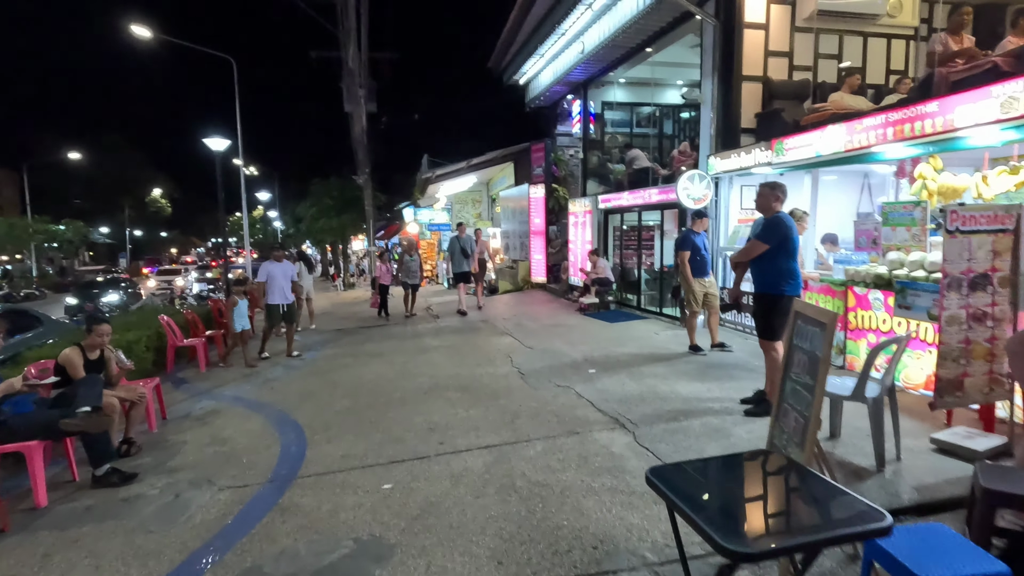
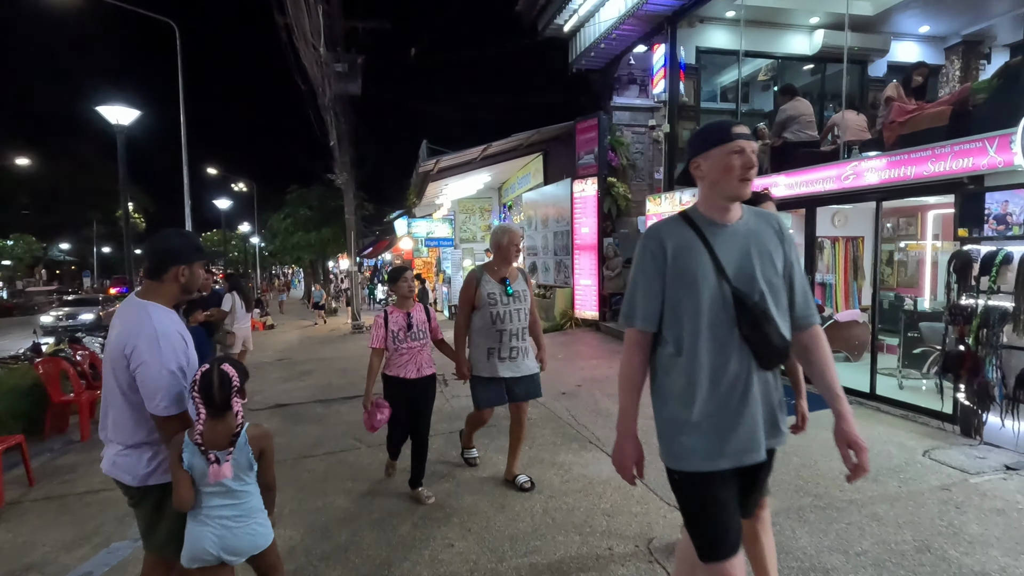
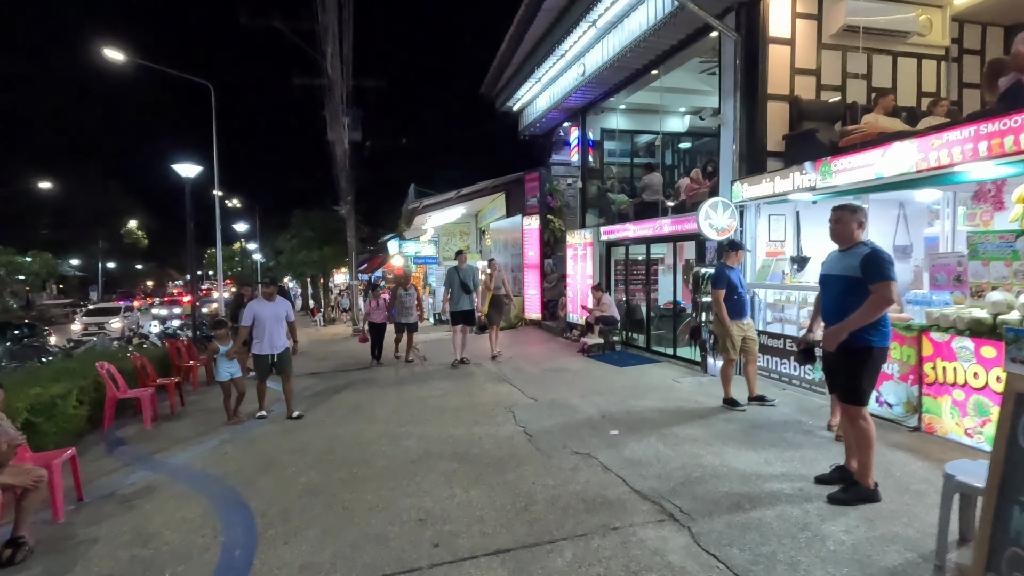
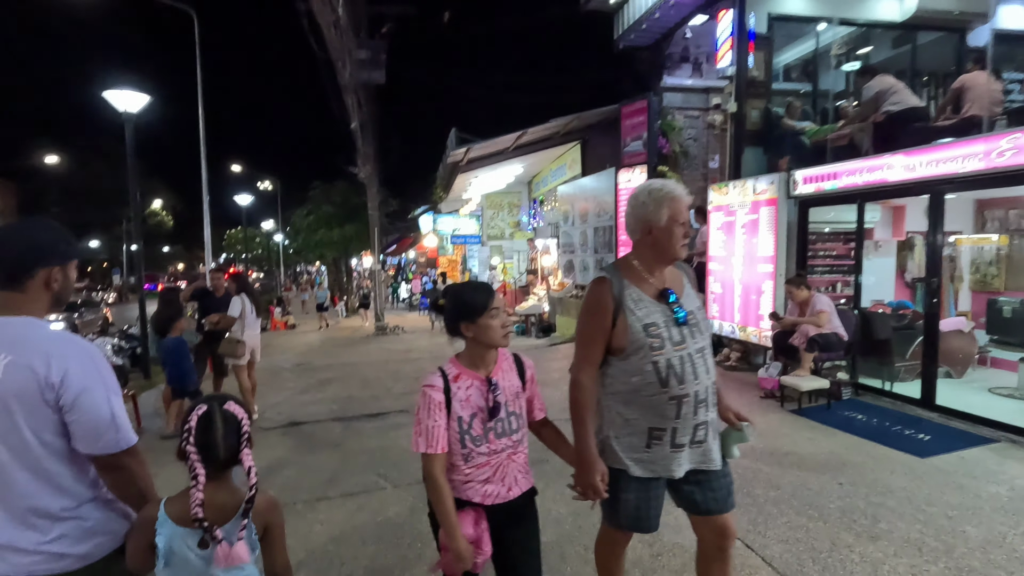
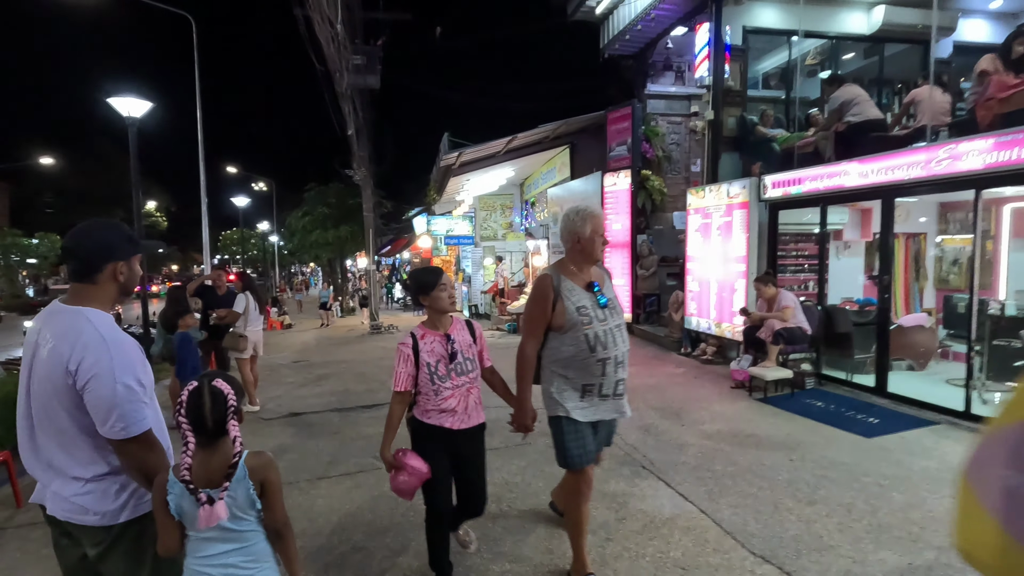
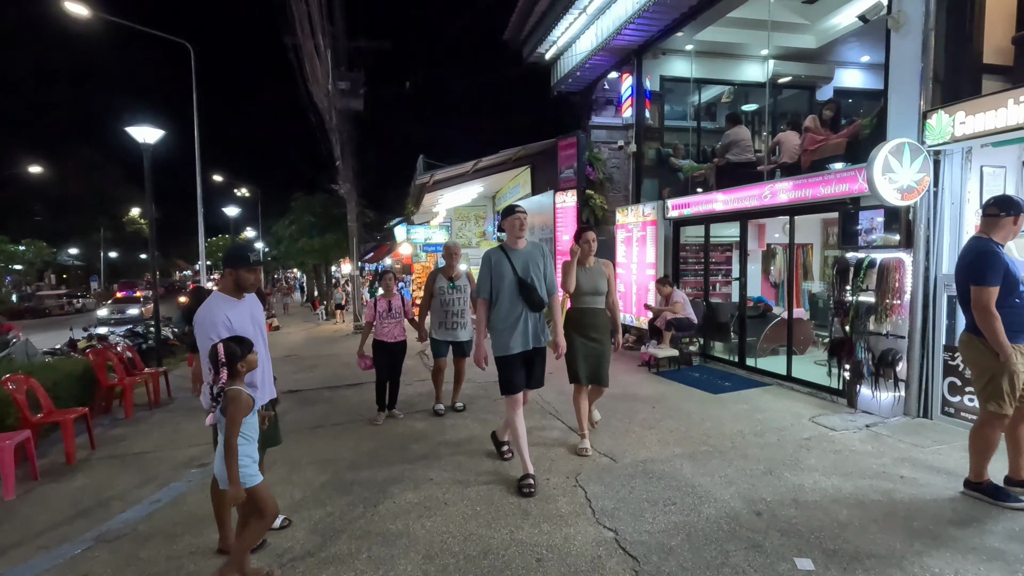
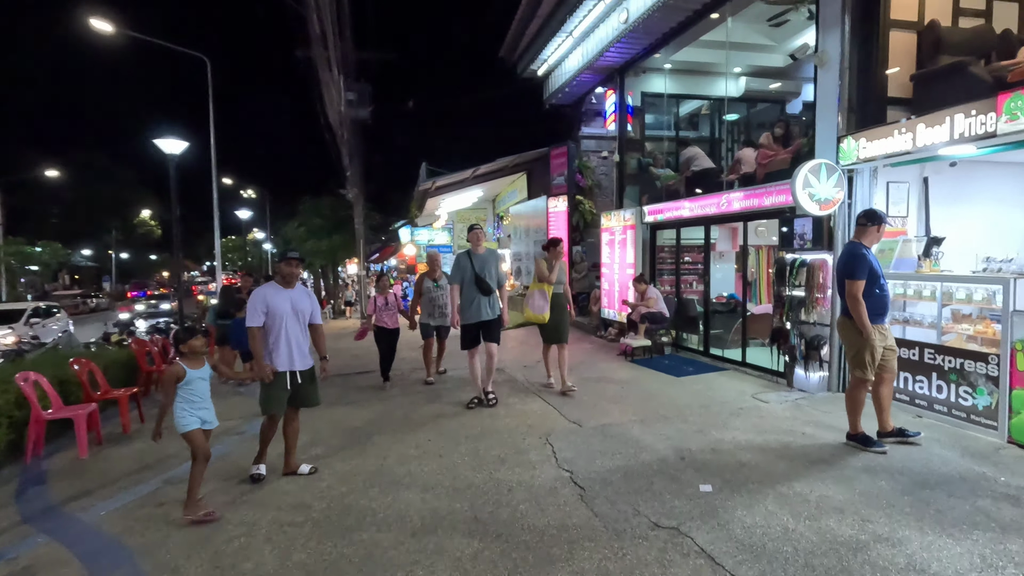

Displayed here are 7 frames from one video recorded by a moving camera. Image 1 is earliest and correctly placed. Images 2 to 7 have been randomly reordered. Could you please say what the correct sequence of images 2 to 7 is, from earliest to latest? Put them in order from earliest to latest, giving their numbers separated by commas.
3, 7, 6, 2, 5, 4
